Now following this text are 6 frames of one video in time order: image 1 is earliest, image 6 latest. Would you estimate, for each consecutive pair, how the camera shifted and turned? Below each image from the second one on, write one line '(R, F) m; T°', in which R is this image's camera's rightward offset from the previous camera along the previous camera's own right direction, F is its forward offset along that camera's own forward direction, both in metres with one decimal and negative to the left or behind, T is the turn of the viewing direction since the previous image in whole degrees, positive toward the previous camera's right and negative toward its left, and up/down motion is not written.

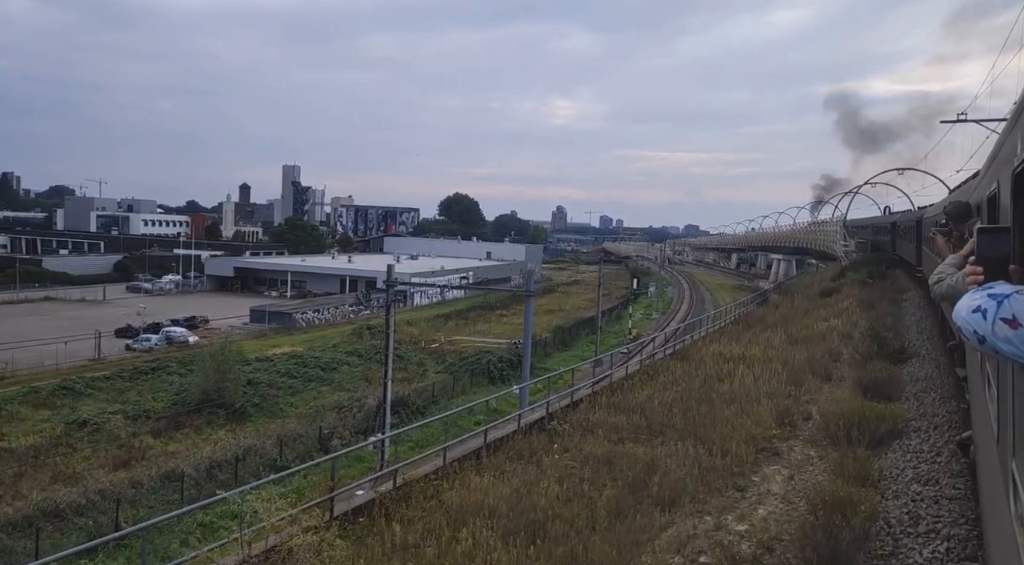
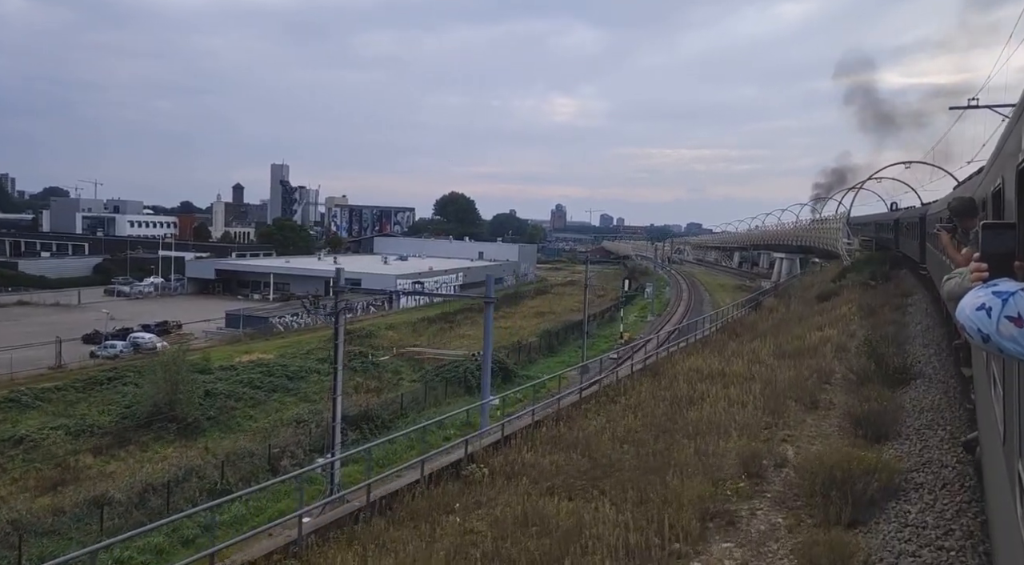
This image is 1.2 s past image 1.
(+0.5, +1.0) m; 0°
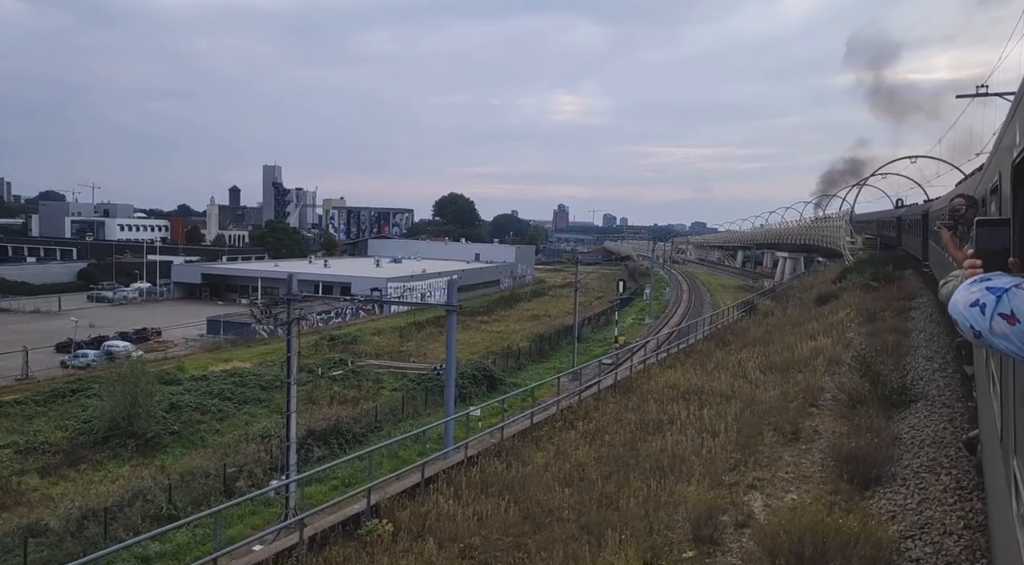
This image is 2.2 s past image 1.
(+0.4, +0.9) m; 0°
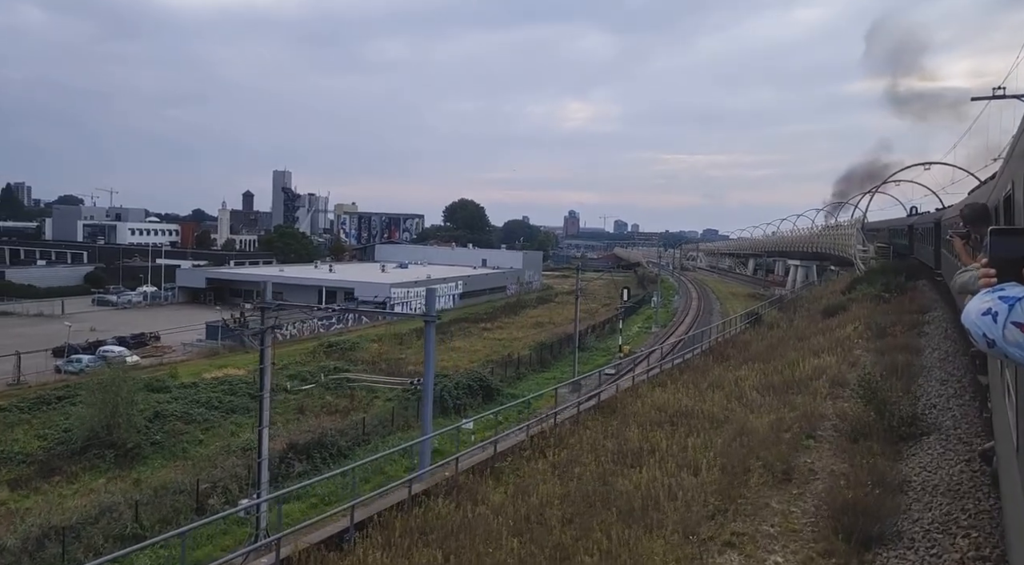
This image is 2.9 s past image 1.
(+0.3, +0.6) m; -1°
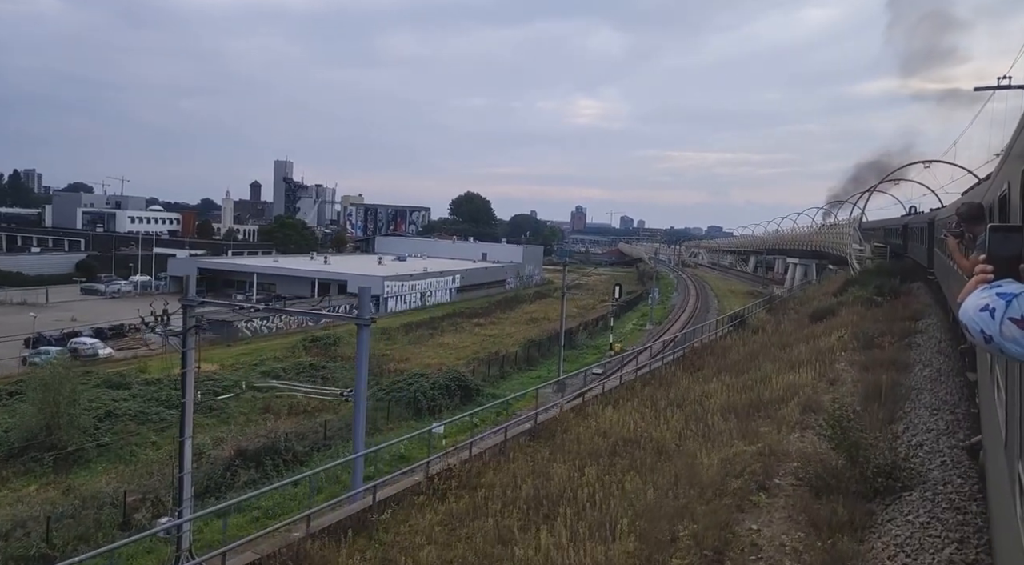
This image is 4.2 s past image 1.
(+0.6, +1.1) m; -1°
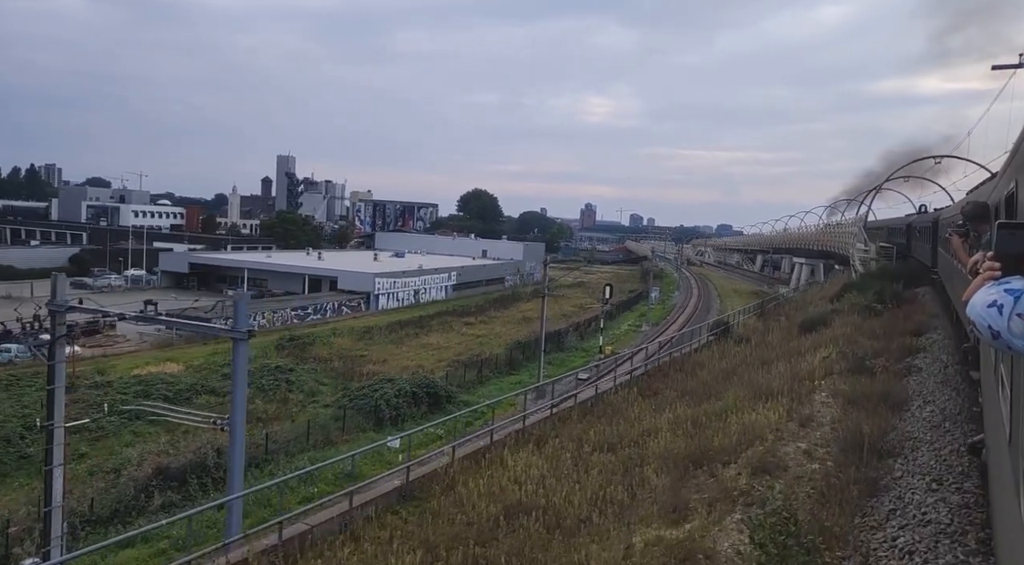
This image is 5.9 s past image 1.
(+0.8, +1.3) m; -1°
